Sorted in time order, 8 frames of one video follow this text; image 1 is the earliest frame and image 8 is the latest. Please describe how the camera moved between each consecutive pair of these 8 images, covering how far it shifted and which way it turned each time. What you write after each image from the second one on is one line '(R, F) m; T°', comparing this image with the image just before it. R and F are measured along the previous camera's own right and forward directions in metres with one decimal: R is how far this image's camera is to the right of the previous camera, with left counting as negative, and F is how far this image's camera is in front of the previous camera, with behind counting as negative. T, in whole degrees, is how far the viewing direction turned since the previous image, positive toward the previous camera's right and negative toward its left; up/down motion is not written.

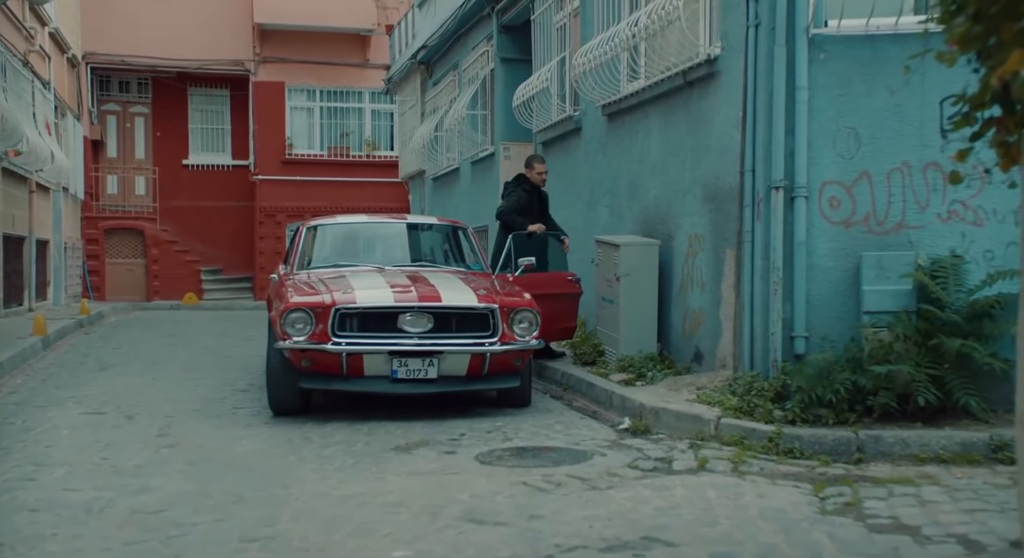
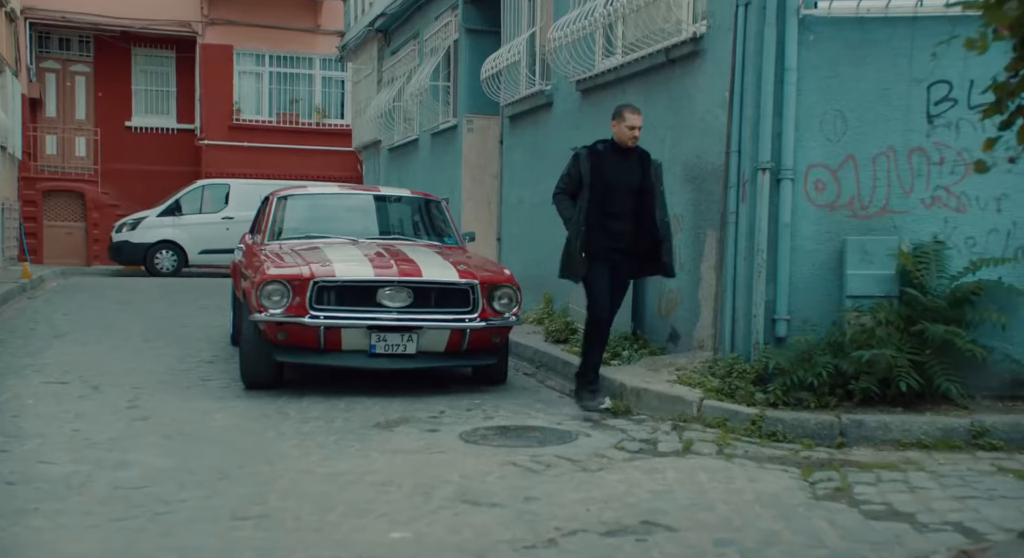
(-0.3, +0.1) m; +4°
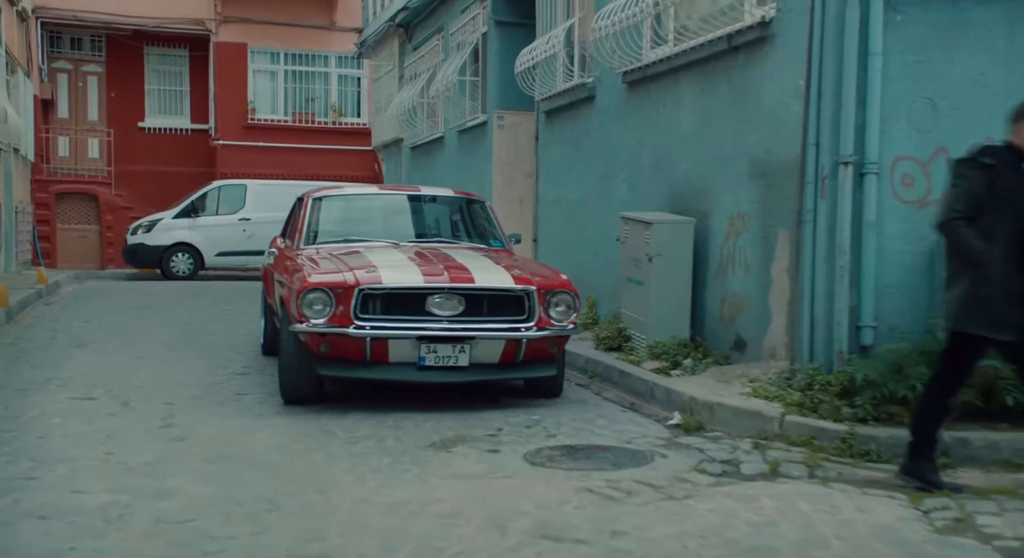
(-0.3, +0.5) m; 0°
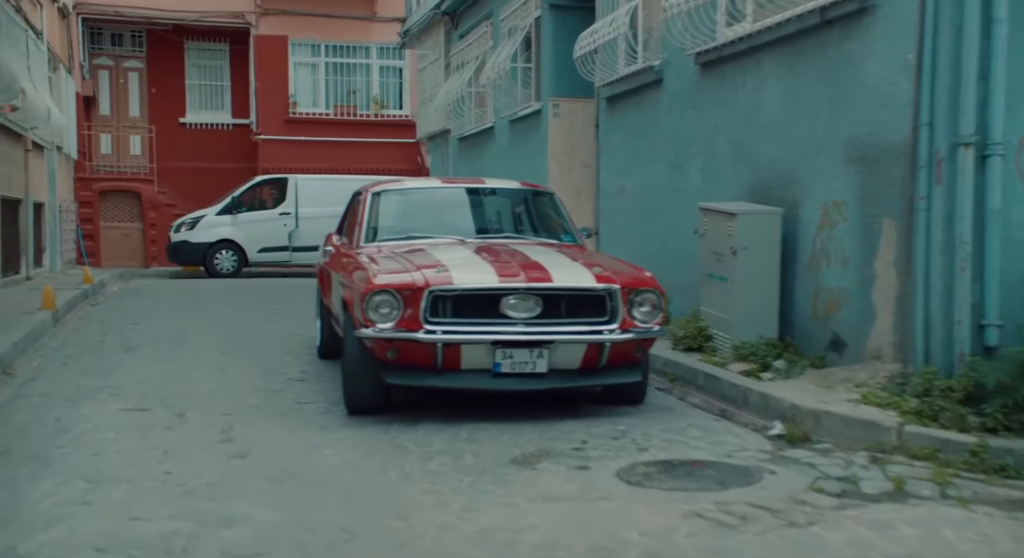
(-0.3, +0.5) m; -2°
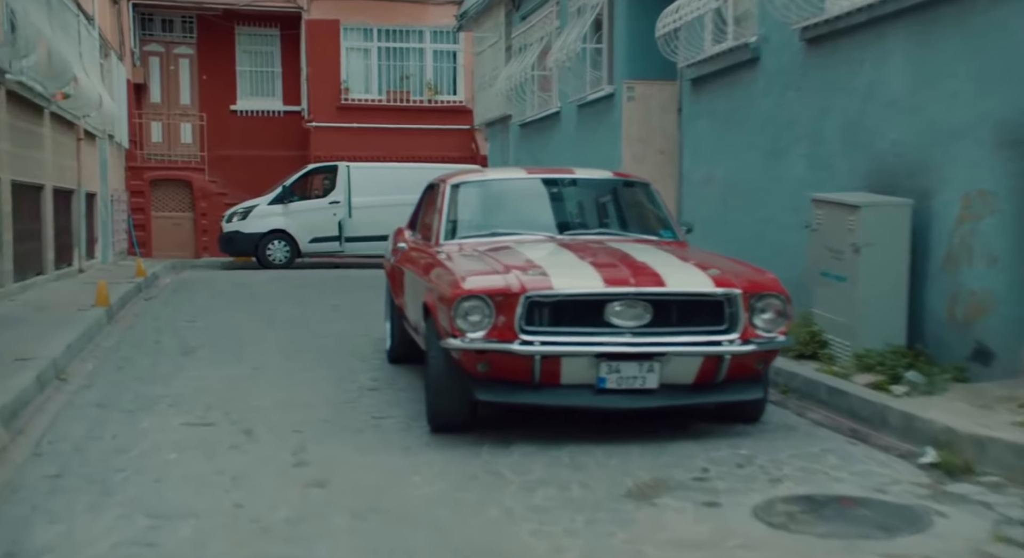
(-0.4, +0.7) m; -3°
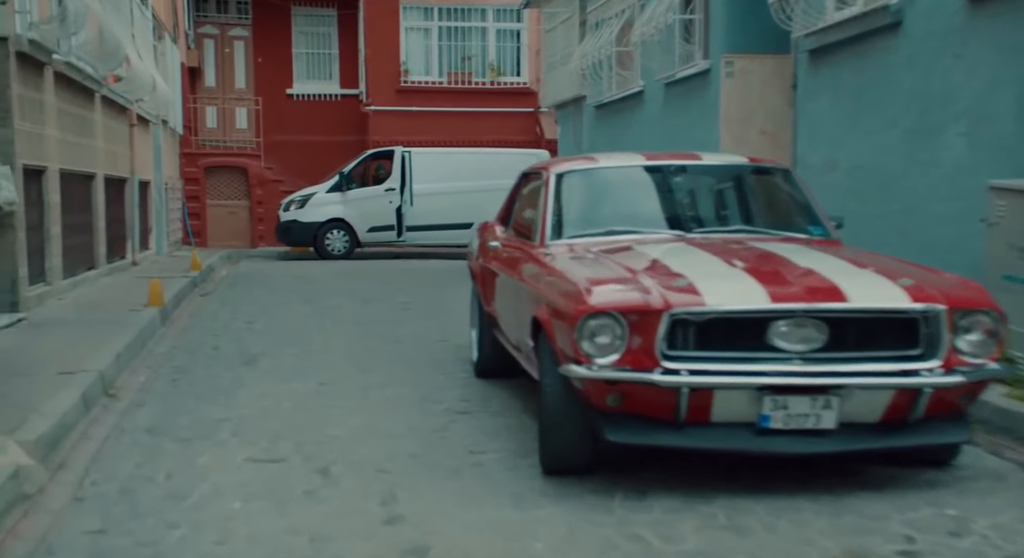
(-0.4, +1.1) m; -3°
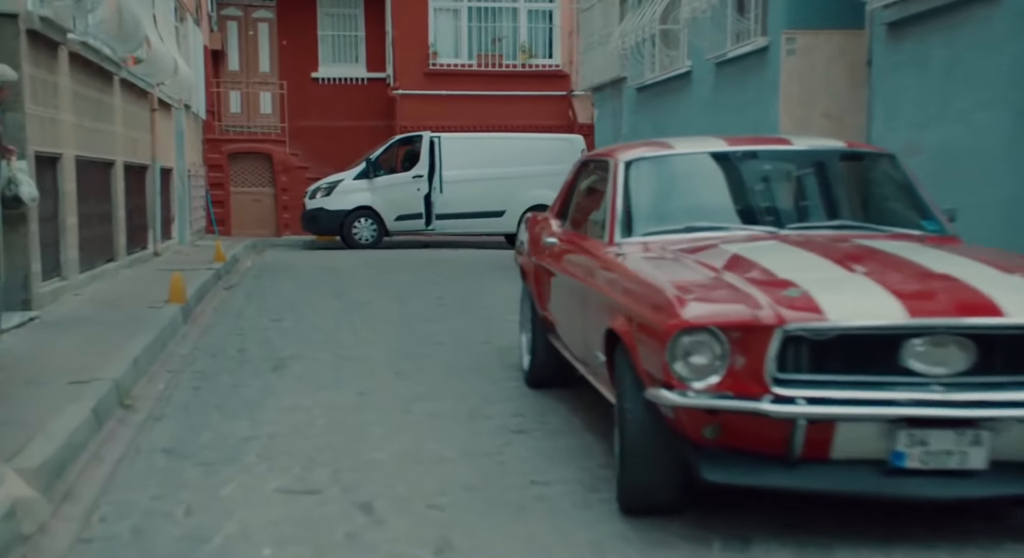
(-0.2, +0.7) m; -1°
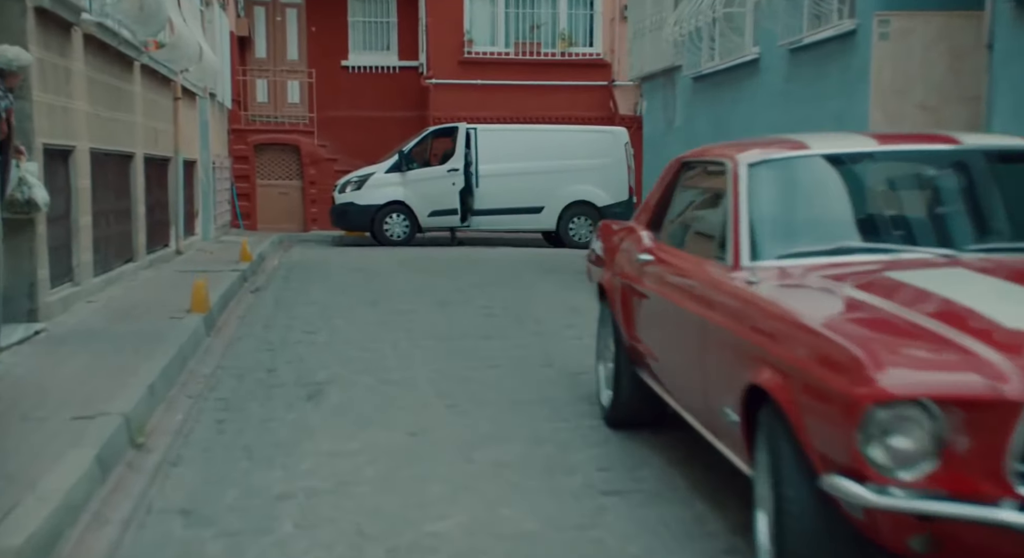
(-0.3, +1.0) m; -1°
